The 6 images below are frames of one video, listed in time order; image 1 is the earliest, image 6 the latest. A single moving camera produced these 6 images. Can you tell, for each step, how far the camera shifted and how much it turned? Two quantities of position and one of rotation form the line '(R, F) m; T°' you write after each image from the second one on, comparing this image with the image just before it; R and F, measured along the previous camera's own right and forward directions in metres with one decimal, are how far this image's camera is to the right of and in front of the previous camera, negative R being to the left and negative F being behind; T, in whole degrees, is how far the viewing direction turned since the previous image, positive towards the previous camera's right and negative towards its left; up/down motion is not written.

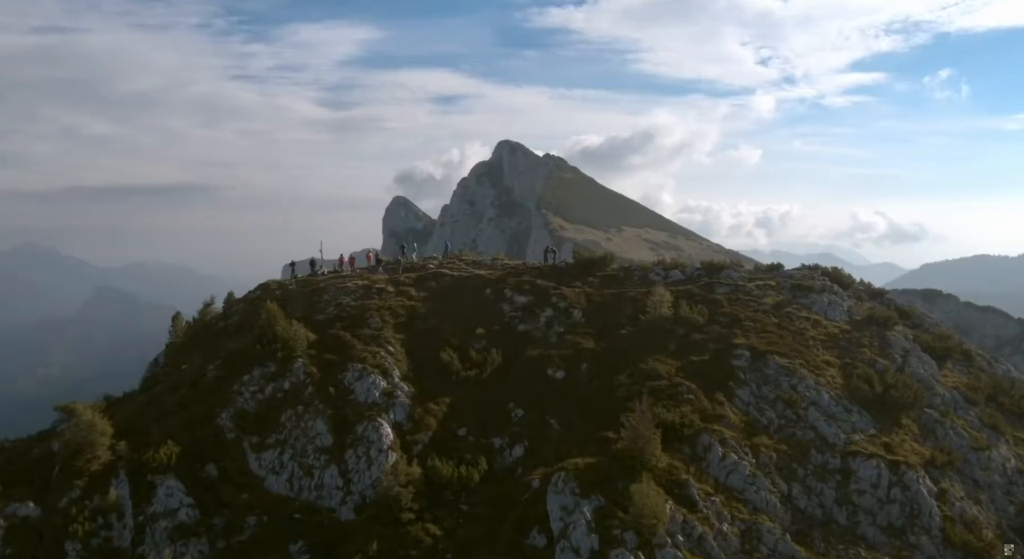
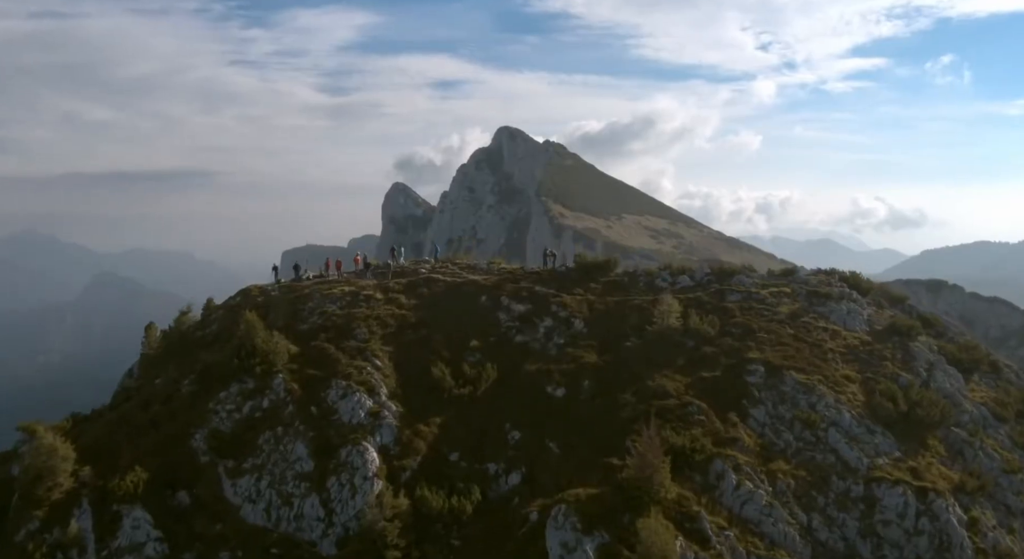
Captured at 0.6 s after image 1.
(+0.2, +3.8) m; 0°
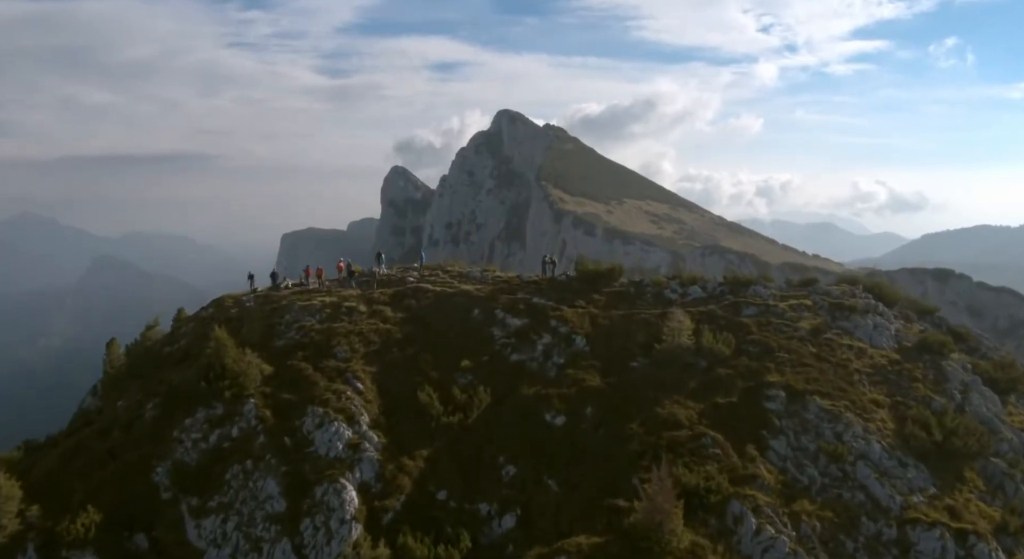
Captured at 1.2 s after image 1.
(+0.3, +4.6) m; 0°
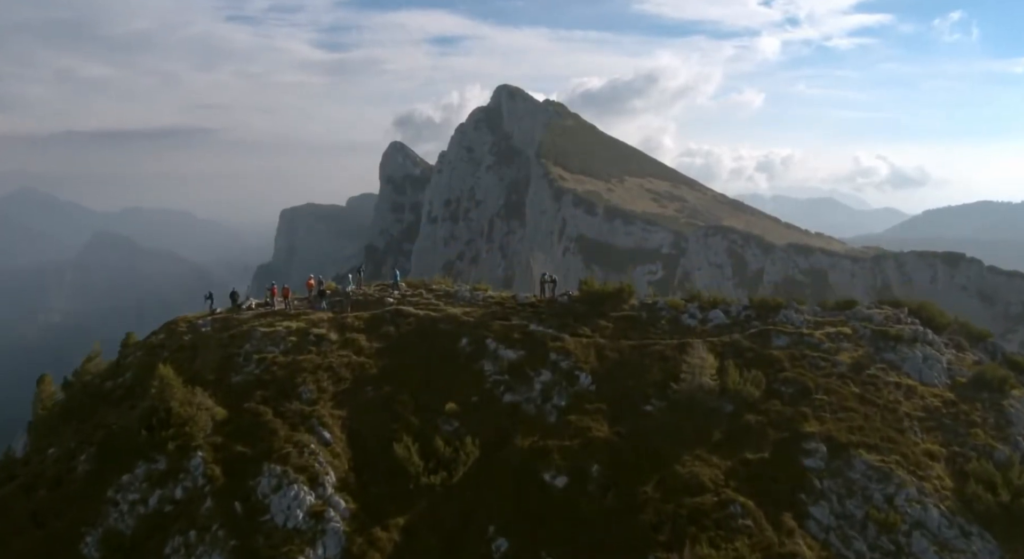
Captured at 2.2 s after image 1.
(+0.3, +6.8) m; 0°
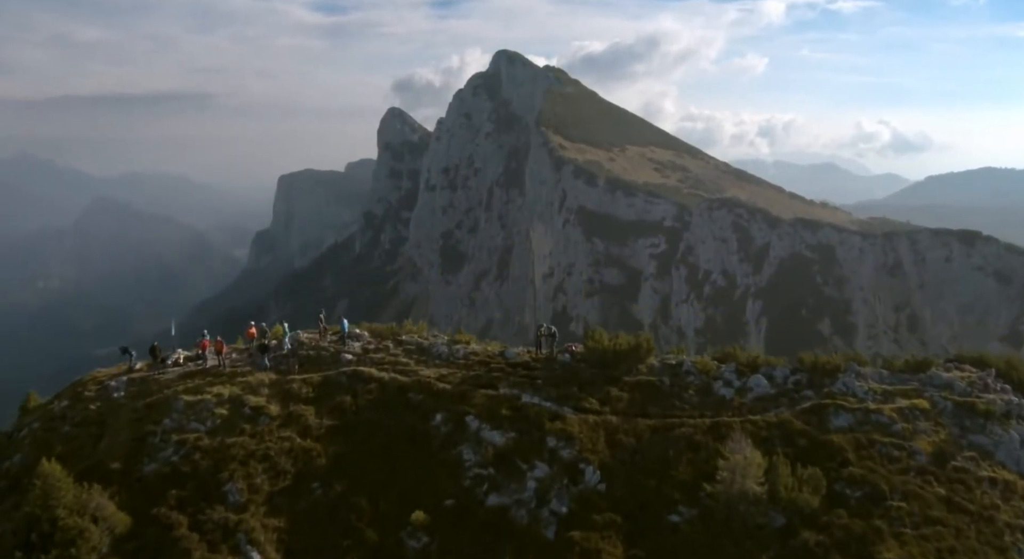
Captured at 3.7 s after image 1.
(+0.6, +9.5) m; 0°
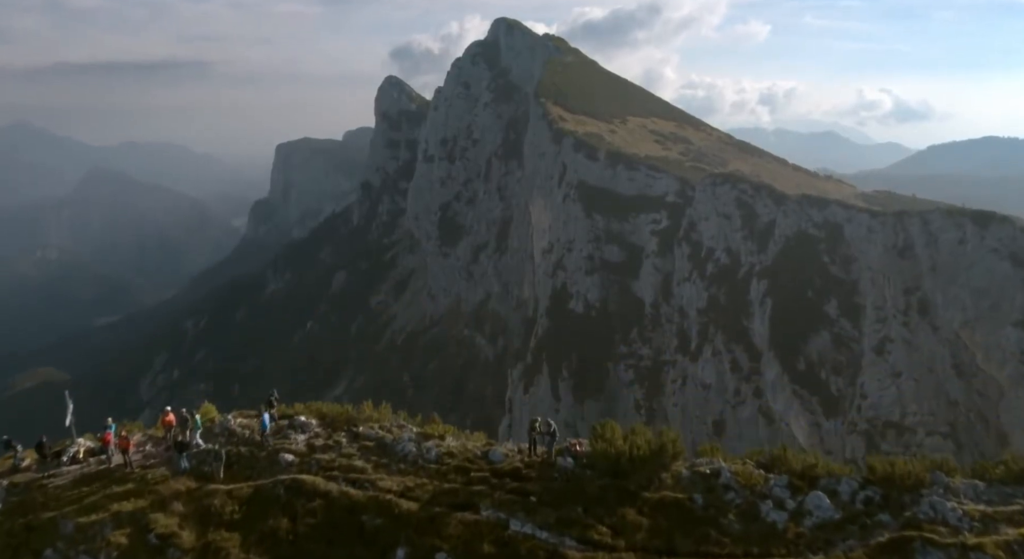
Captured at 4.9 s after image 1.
(+0.5, +8.5) m; 0°
